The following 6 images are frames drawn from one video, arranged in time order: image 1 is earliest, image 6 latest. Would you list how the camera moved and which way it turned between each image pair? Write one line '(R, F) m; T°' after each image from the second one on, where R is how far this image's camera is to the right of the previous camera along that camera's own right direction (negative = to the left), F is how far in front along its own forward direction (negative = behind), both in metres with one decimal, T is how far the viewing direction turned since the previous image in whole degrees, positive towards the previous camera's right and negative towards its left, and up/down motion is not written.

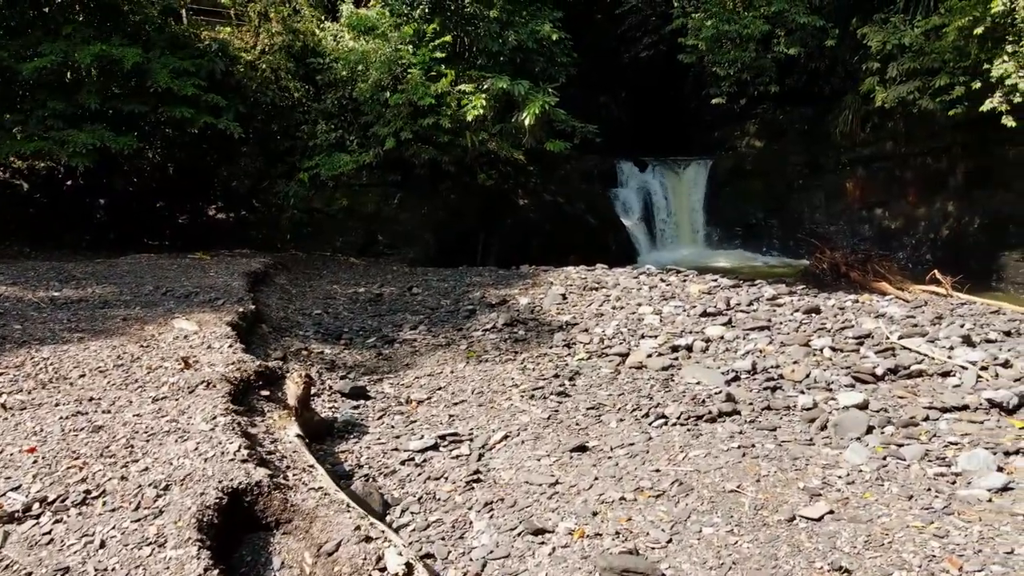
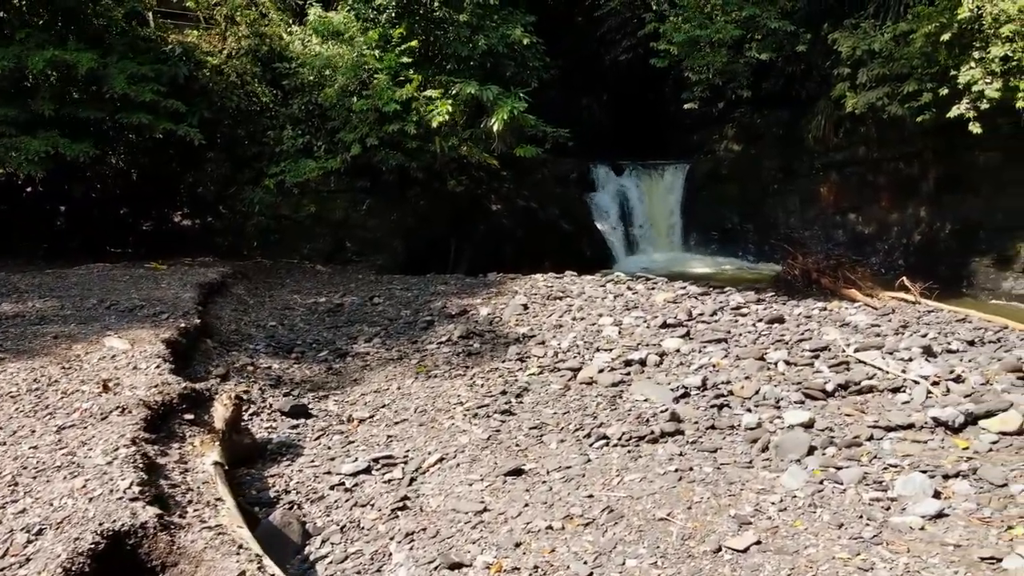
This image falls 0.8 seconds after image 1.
(+0.3, +0.1) m; +1°
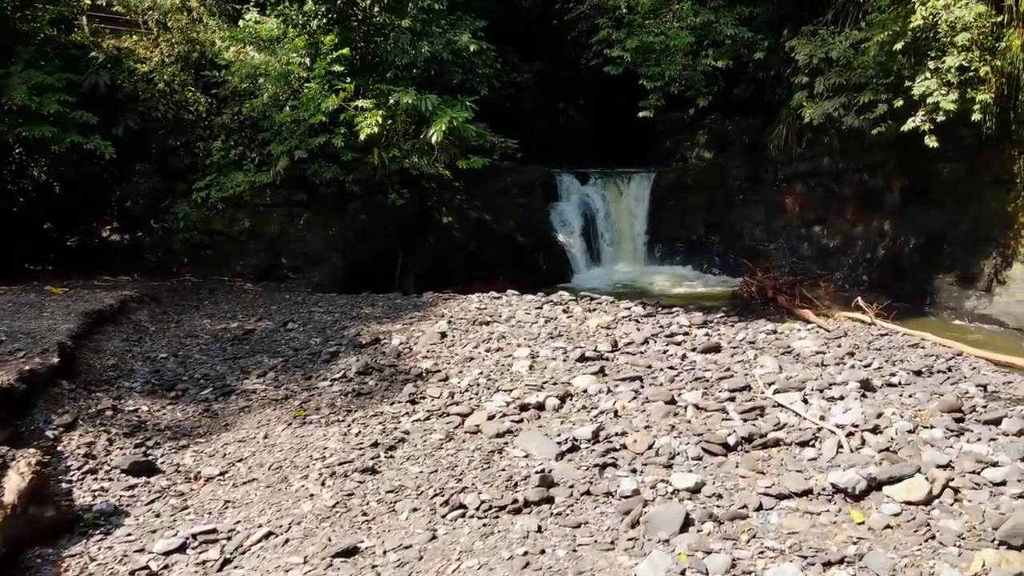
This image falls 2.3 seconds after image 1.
(+0.7, +0.4) m; 0°
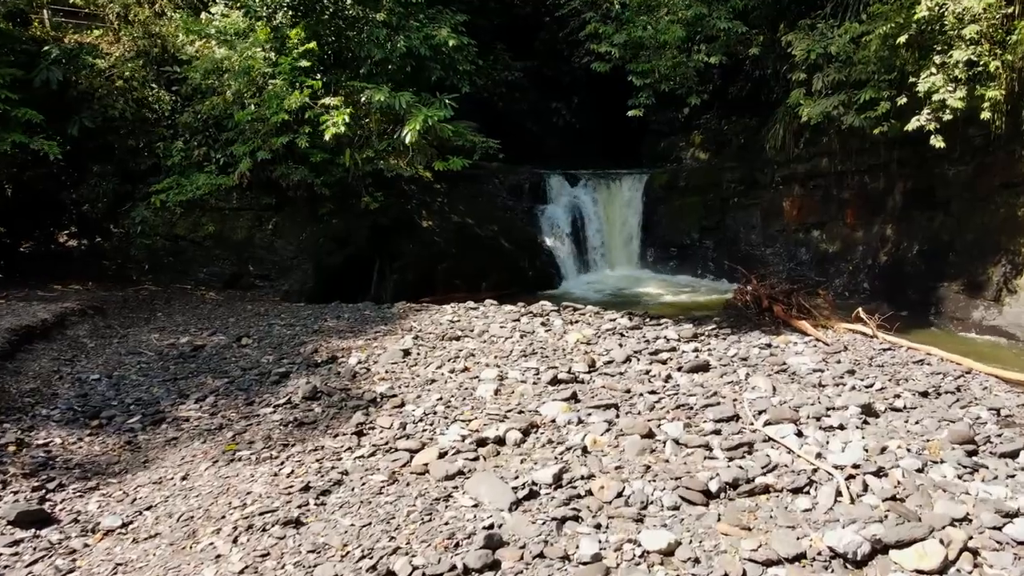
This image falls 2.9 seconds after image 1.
(+0.2, +0.5) m; 0°
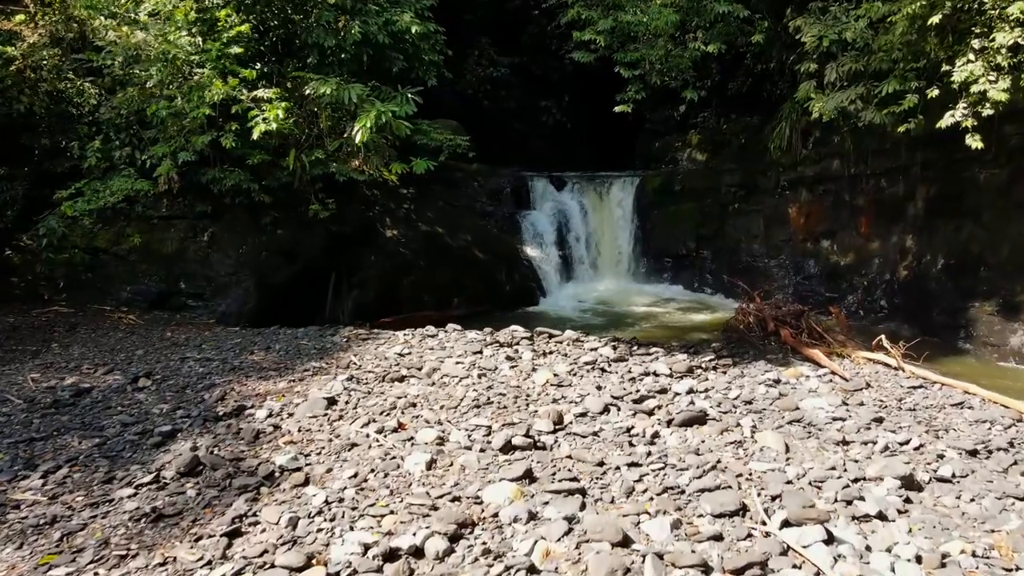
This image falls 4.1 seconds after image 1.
(+0.3, +1.1) m; 0°
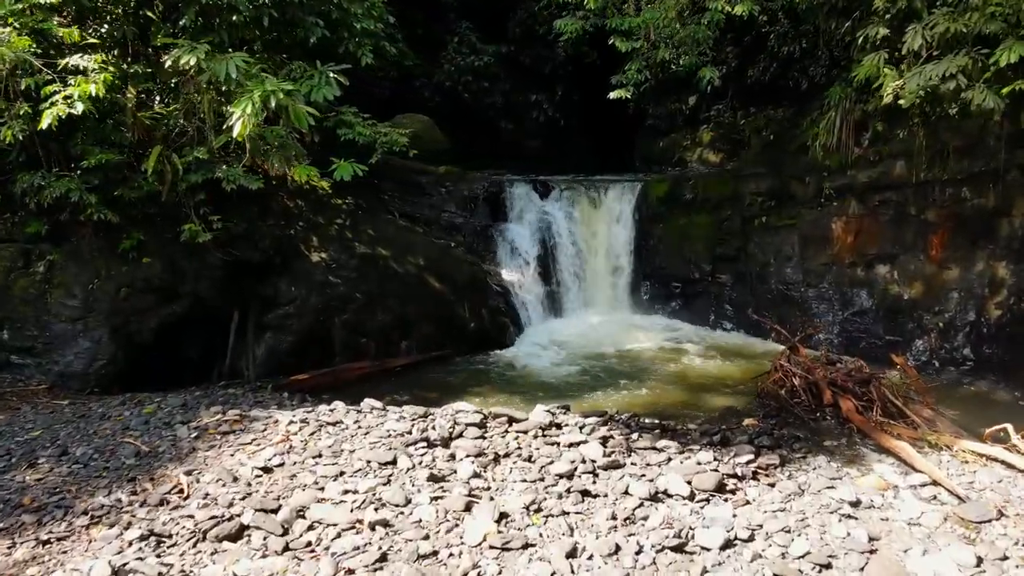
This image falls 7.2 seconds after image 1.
(+0.3, +2.1) m; 0°
